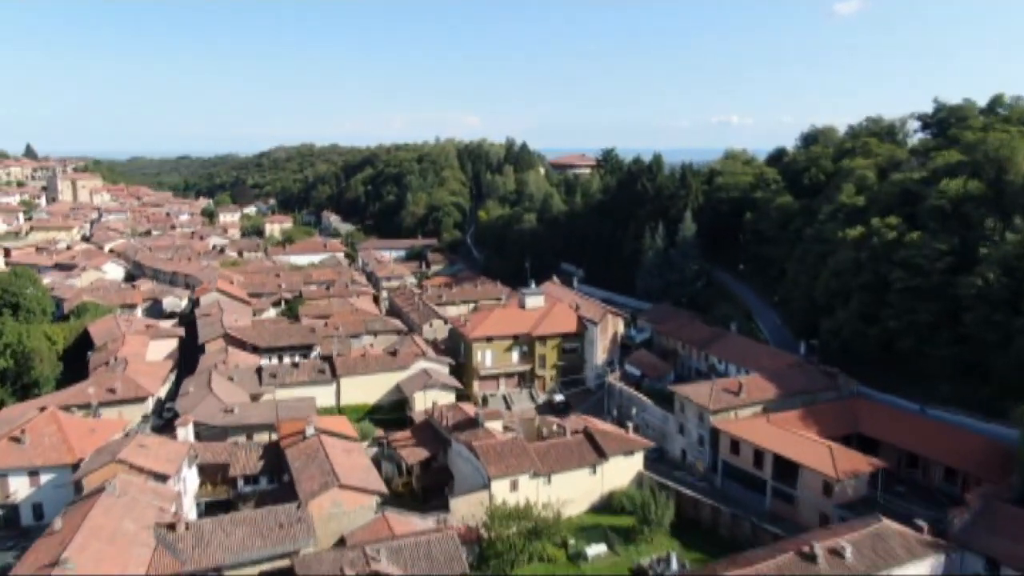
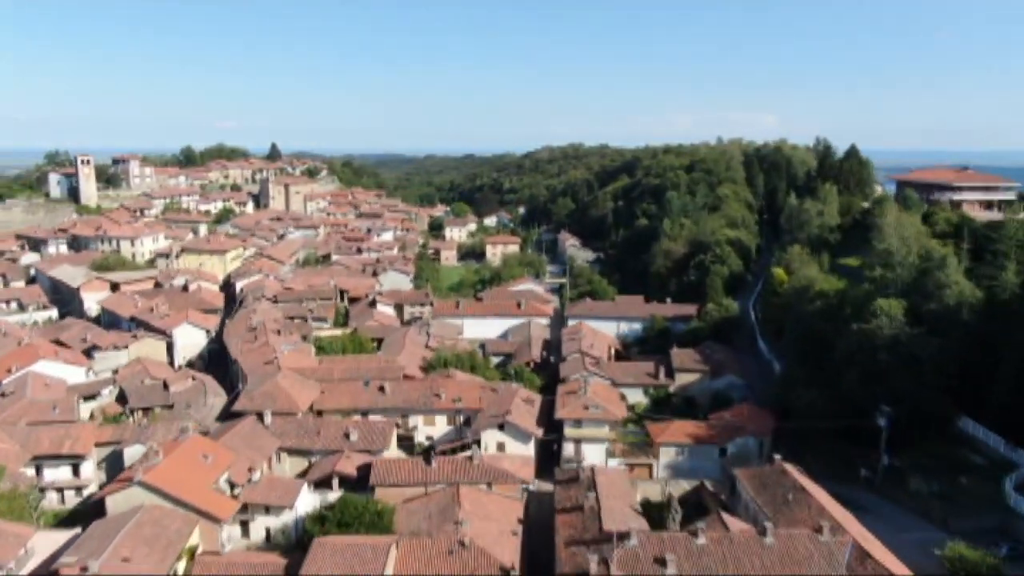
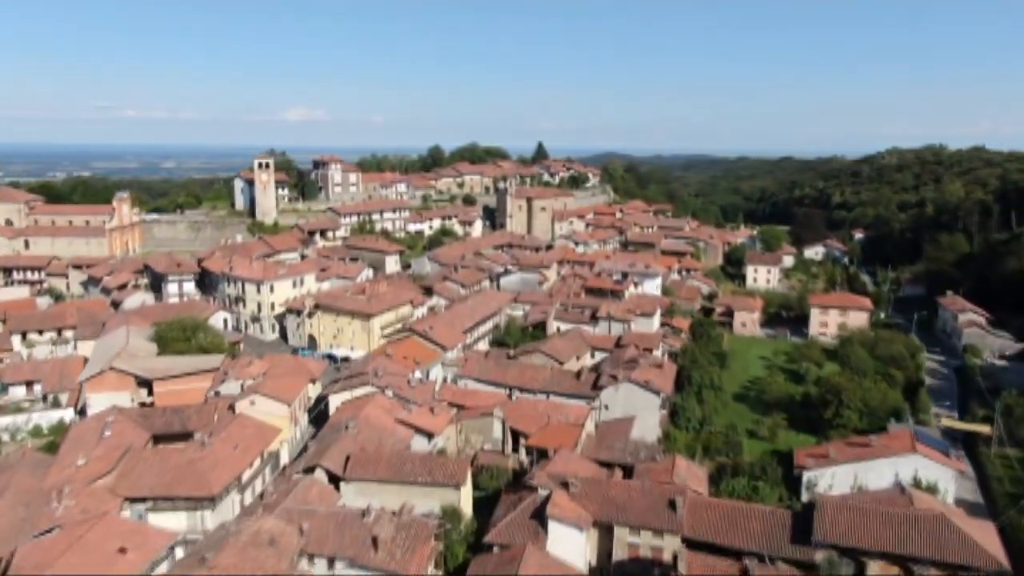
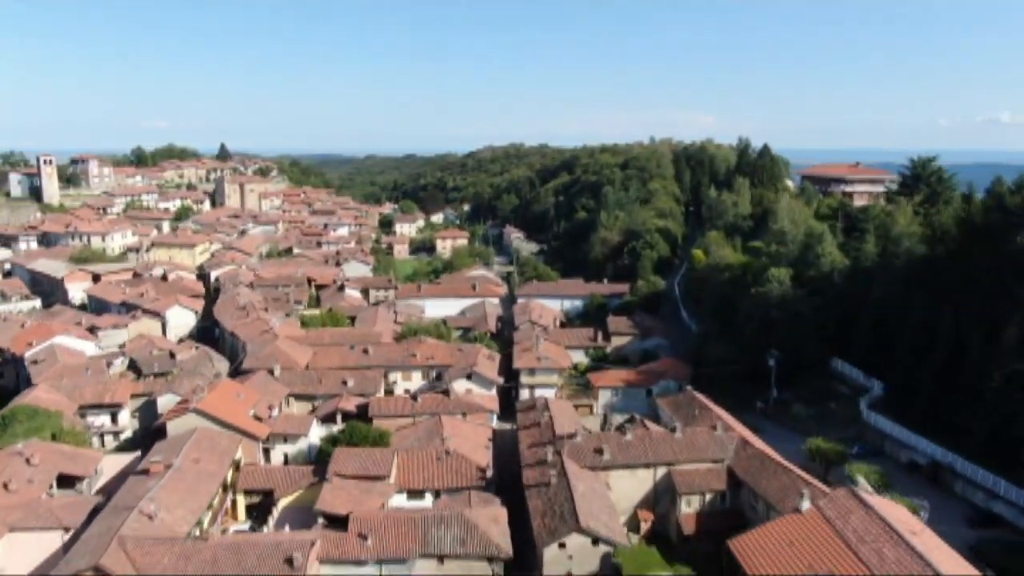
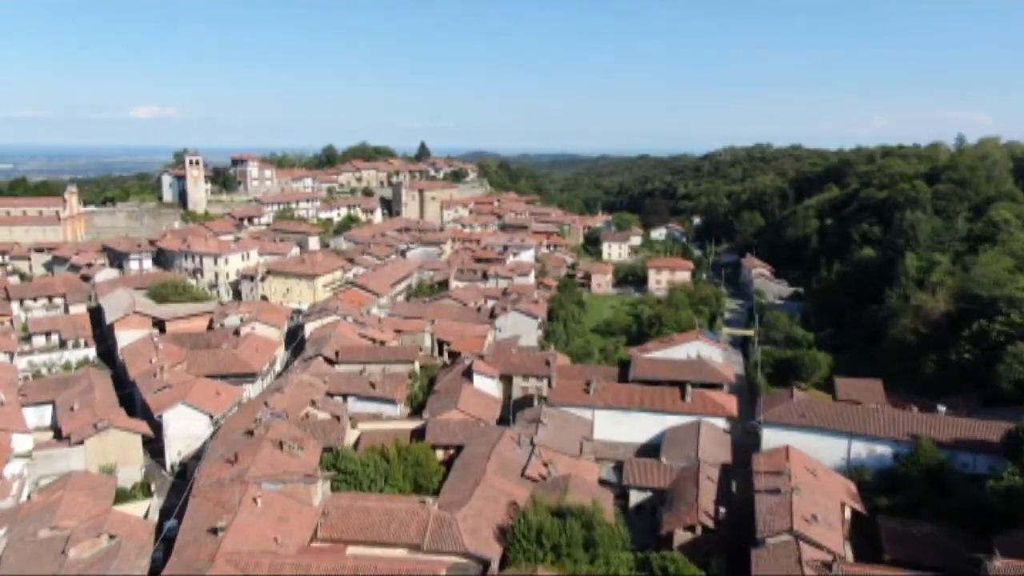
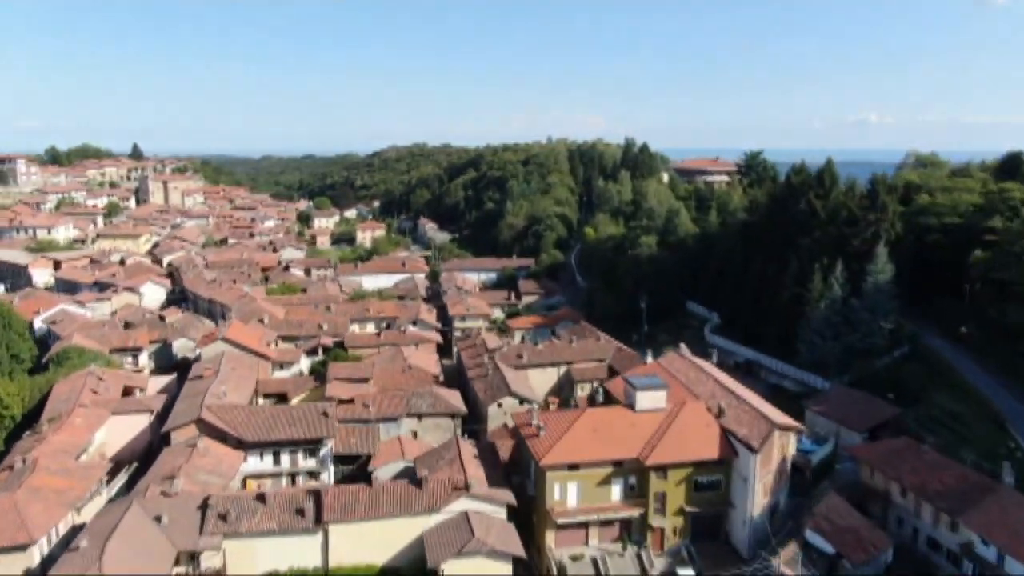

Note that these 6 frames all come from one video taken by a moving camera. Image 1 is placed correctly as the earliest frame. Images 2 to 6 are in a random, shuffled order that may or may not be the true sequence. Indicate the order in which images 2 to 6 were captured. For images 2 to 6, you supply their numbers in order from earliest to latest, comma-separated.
6, 4, 2, 5, 3
